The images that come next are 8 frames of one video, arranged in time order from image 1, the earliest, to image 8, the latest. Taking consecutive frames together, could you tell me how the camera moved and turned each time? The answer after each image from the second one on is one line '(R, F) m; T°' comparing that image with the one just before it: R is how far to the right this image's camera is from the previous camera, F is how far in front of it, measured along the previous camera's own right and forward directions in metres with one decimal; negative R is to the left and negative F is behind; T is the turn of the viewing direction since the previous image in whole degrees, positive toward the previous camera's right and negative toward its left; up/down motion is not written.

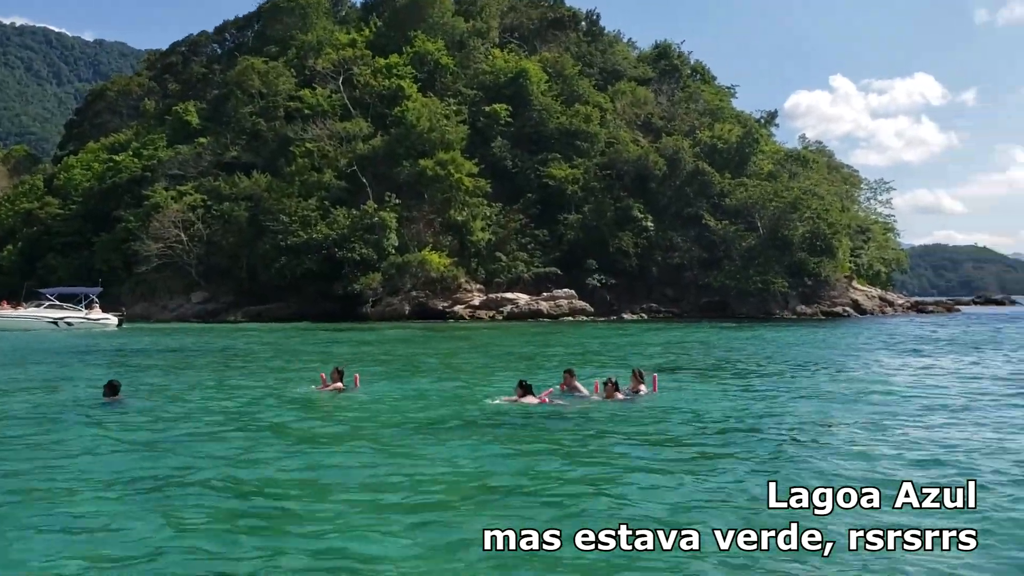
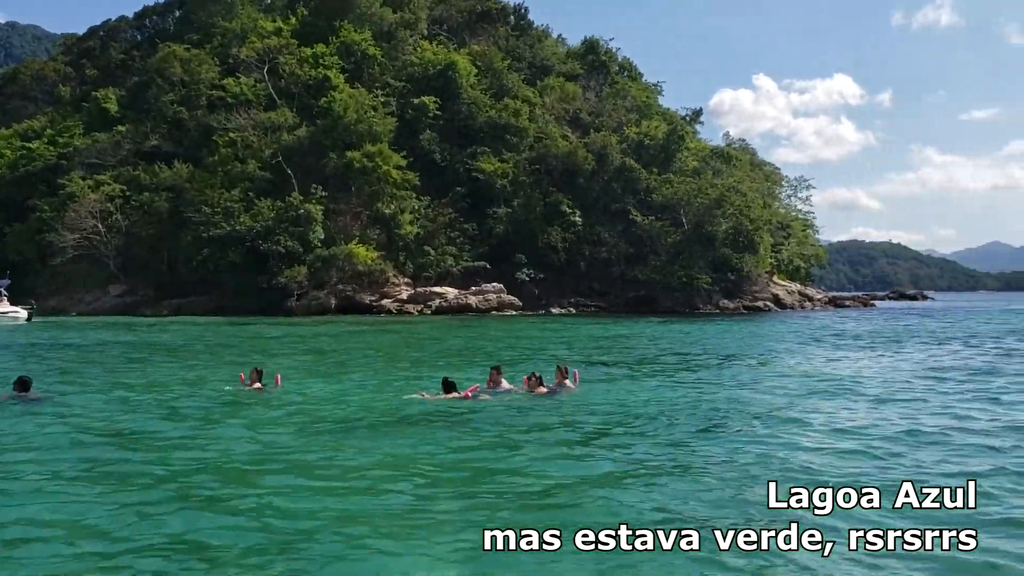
(-0.2, +1.1) m; +5°
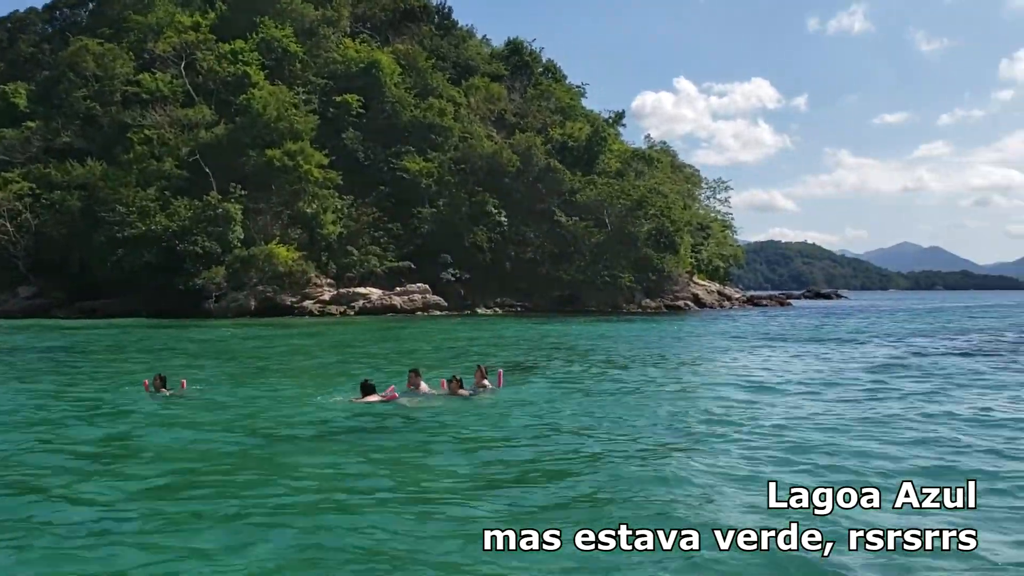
(0.0, -0.2) m; +6°
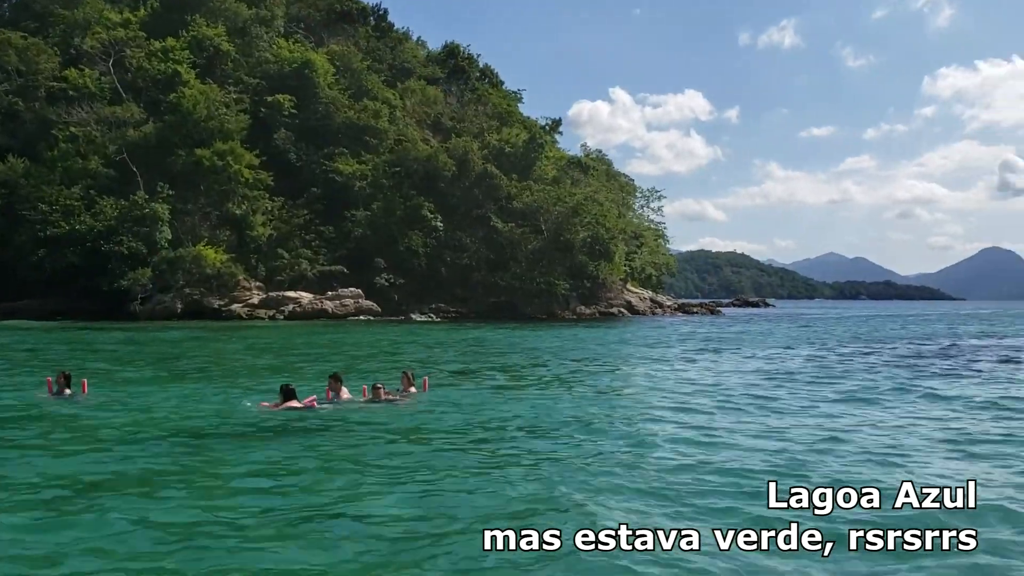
(0.0, -0.3) m; +5°
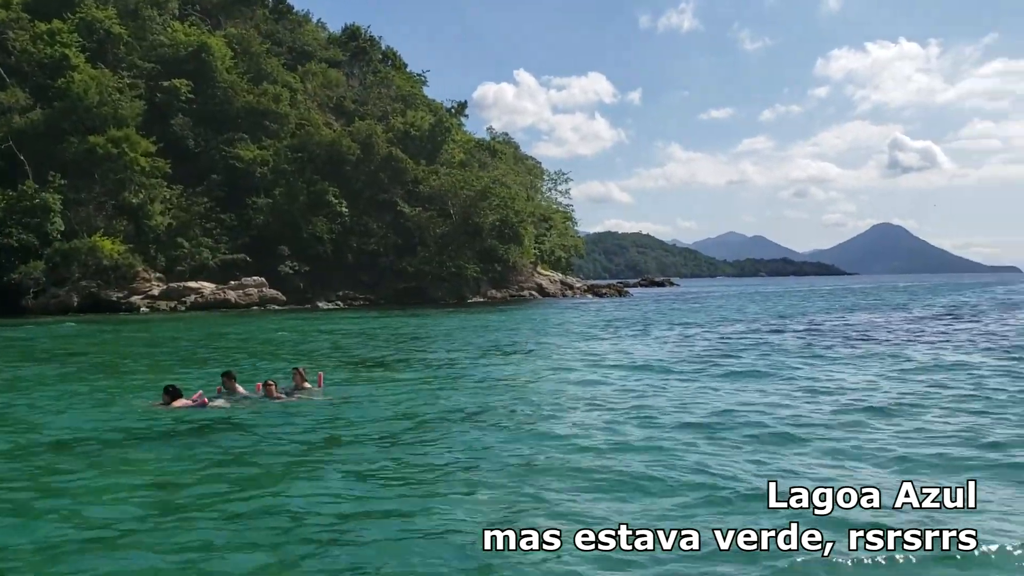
(0.0, -0.5) m; +7°
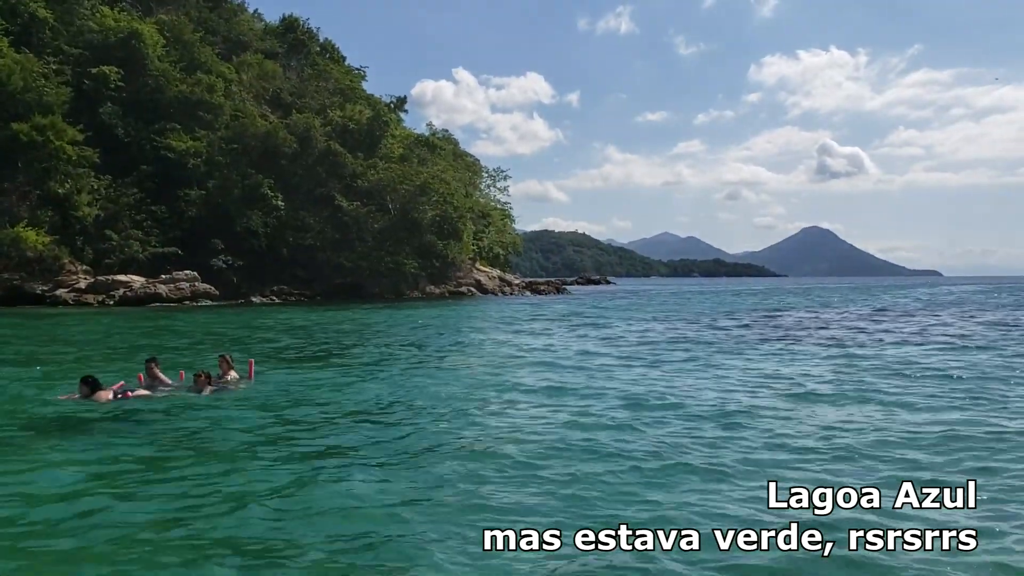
(0.0, -0.4) m; +5°
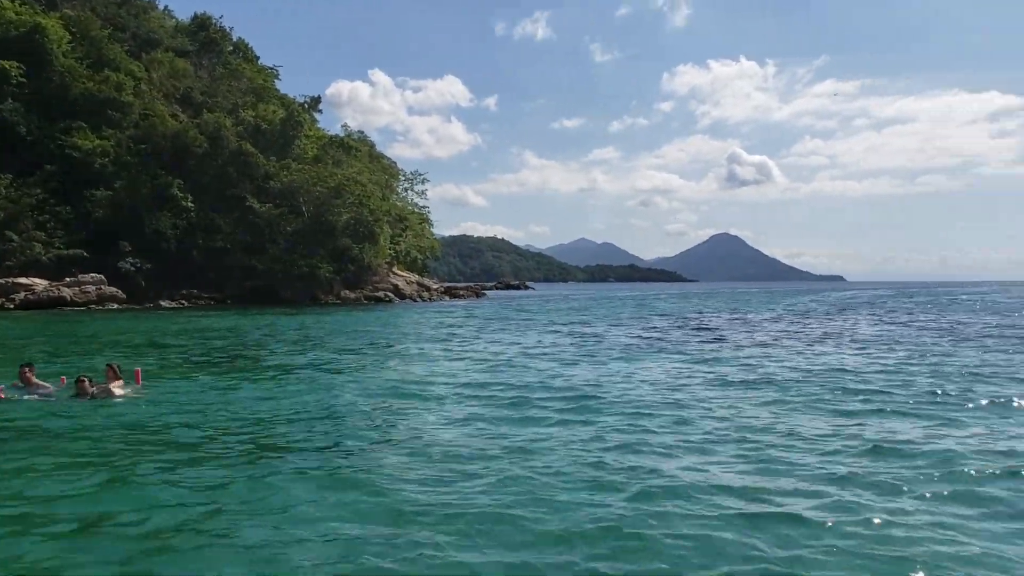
(0.0, -1.0) m; +6°
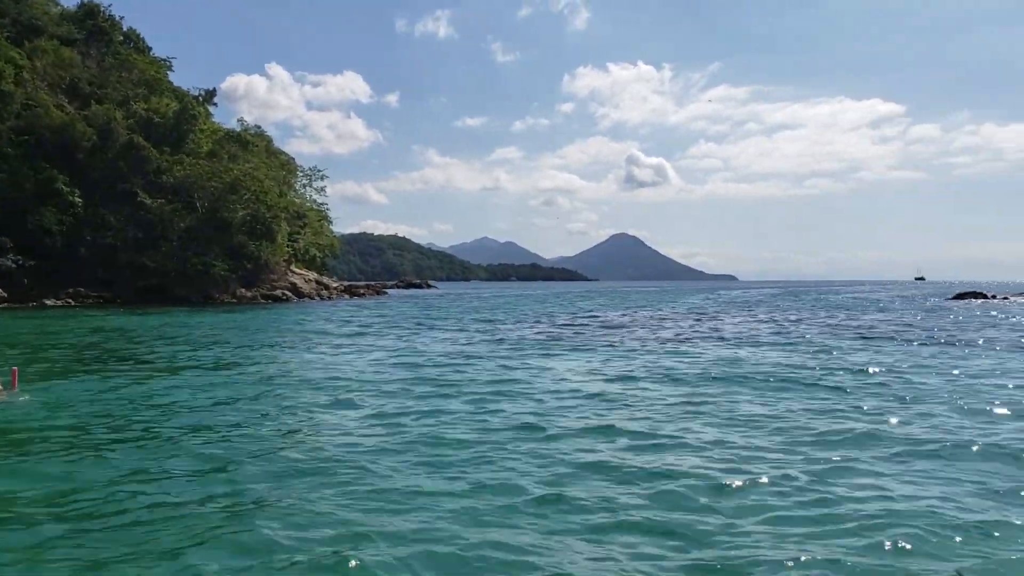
(-0.1, -1.3) m; +7°
